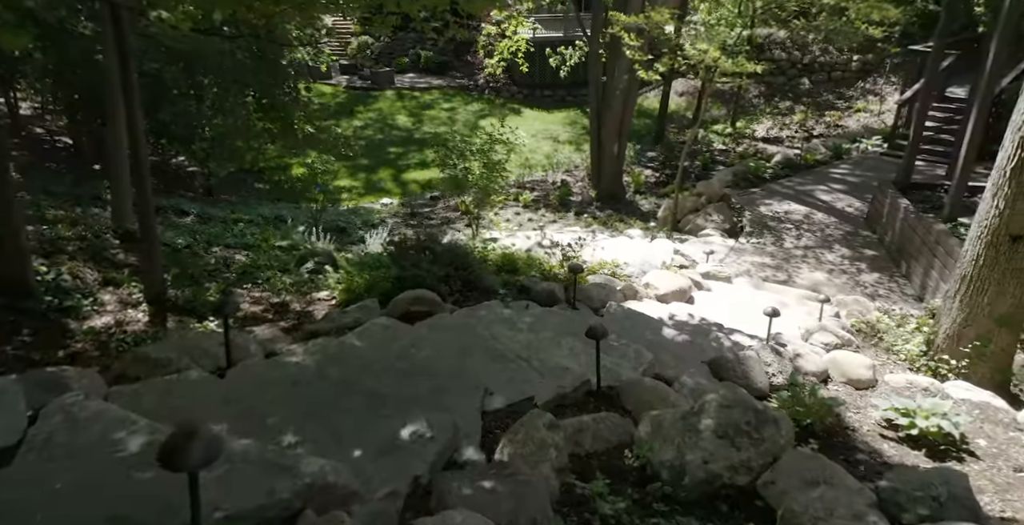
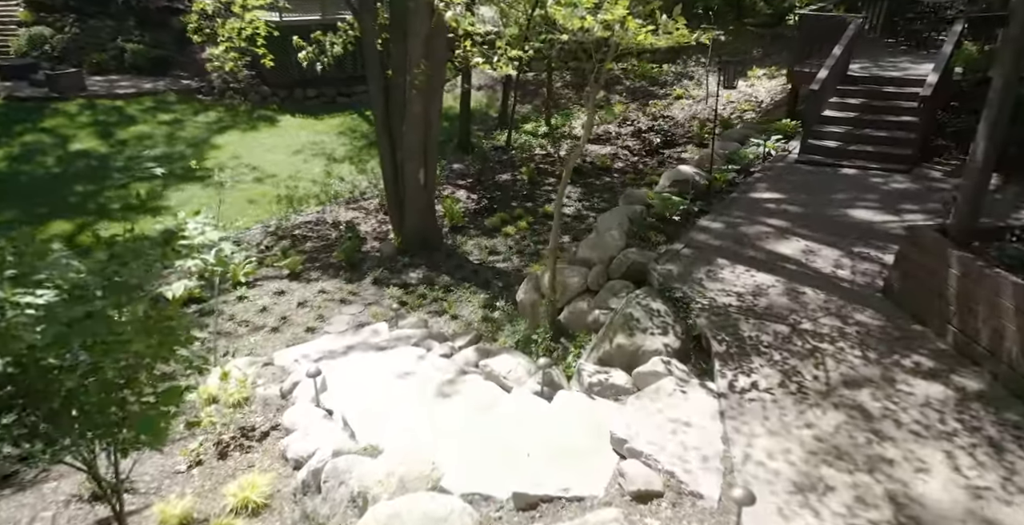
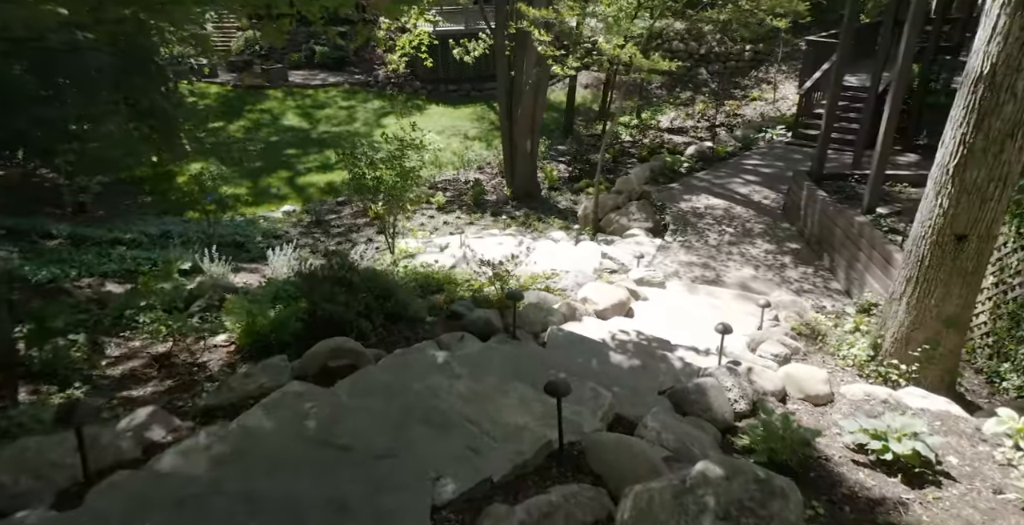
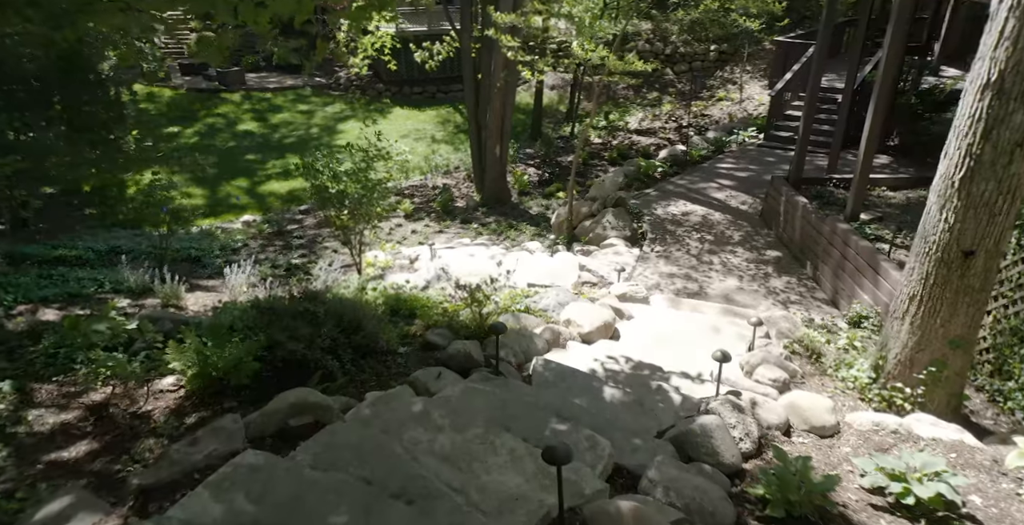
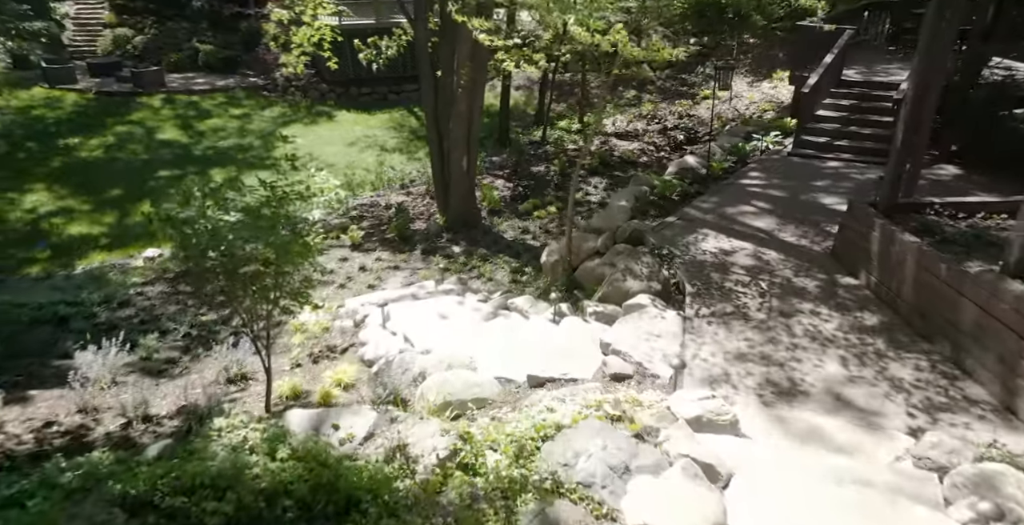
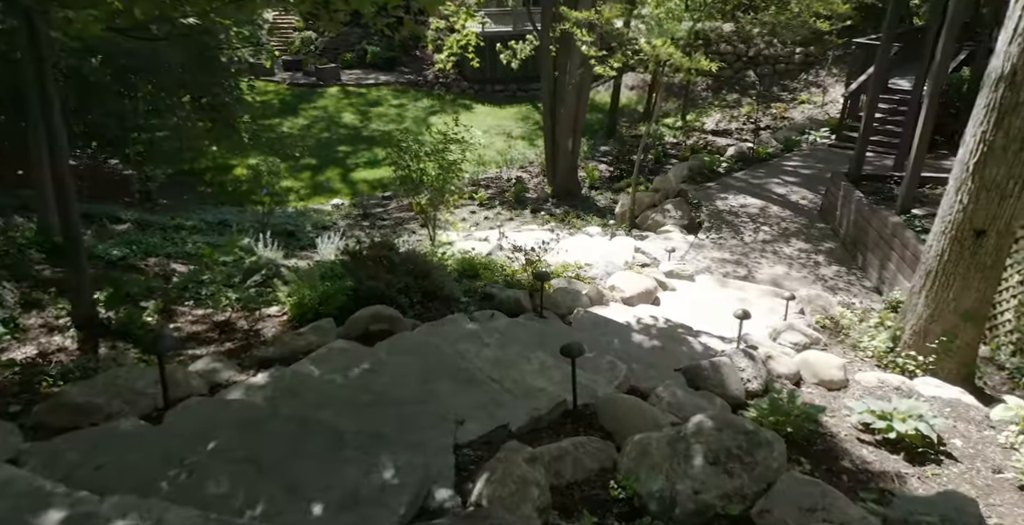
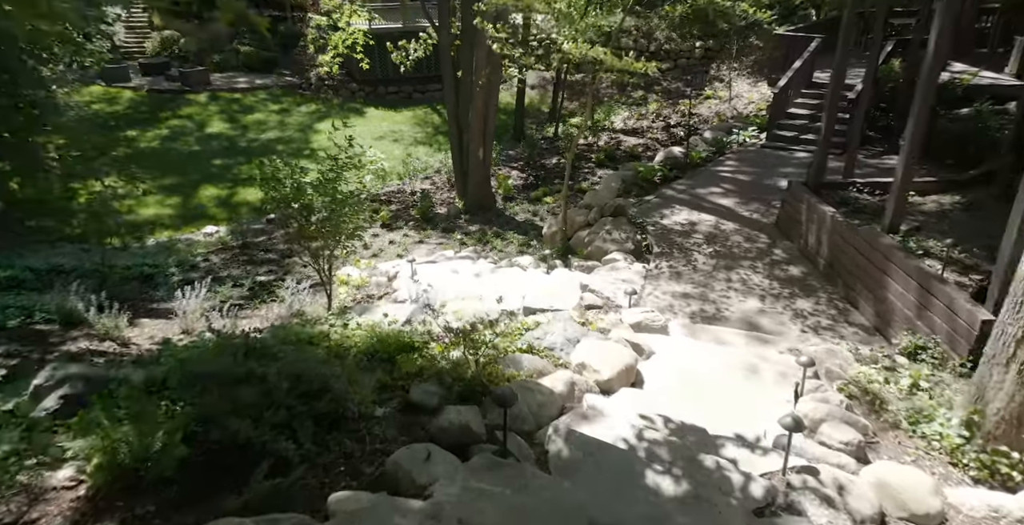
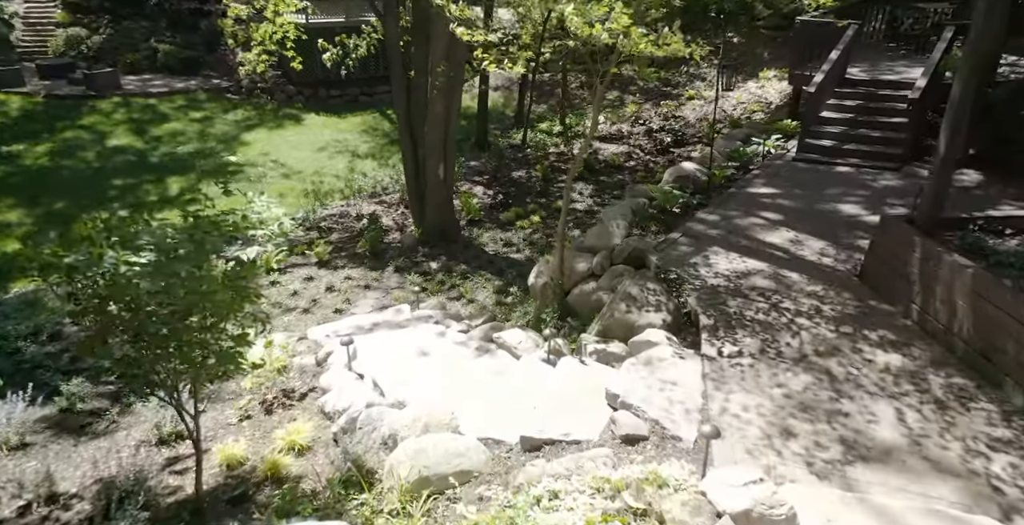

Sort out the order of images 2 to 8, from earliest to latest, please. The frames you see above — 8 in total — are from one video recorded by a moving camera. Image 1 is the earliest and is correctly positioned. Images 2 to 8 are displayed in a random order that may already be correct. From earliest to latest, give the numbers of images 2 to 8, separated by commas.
6, 3, 4, 7, 5, 8, 2
